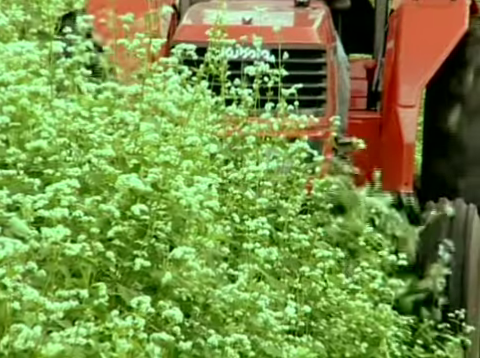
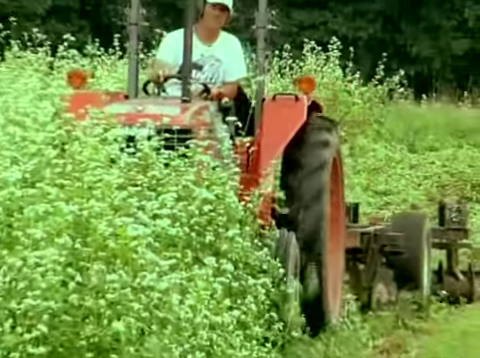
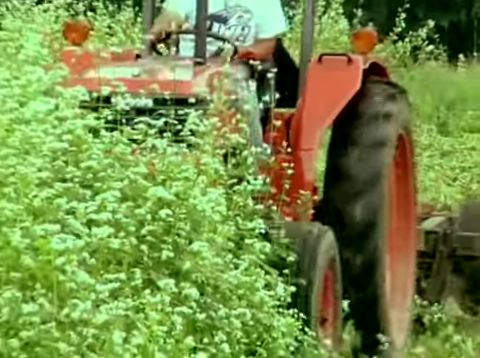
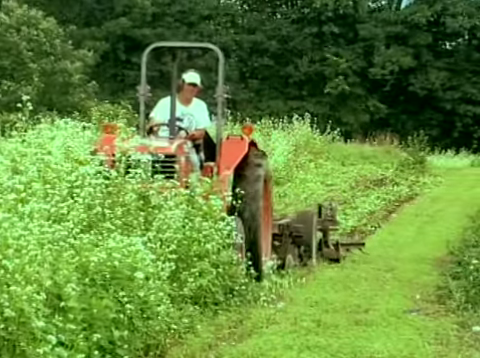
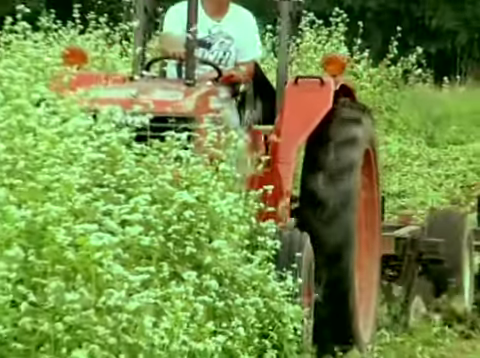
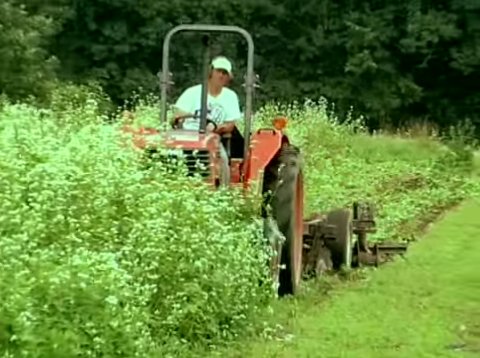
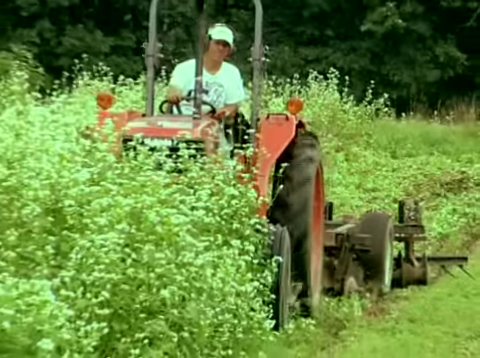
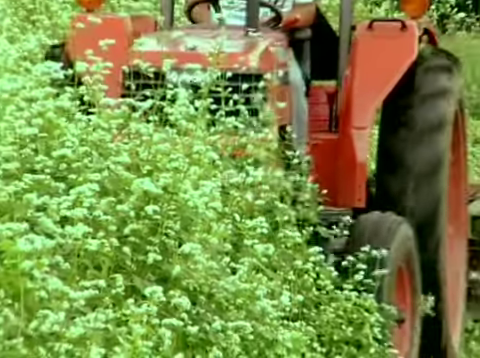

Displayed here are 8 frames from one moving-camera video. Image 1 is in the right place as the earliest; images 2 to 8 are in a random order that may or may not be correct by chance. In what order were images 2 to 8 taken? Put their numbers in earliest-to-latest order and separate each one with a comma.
8, 3, 5, 2, 7, 6, 4
